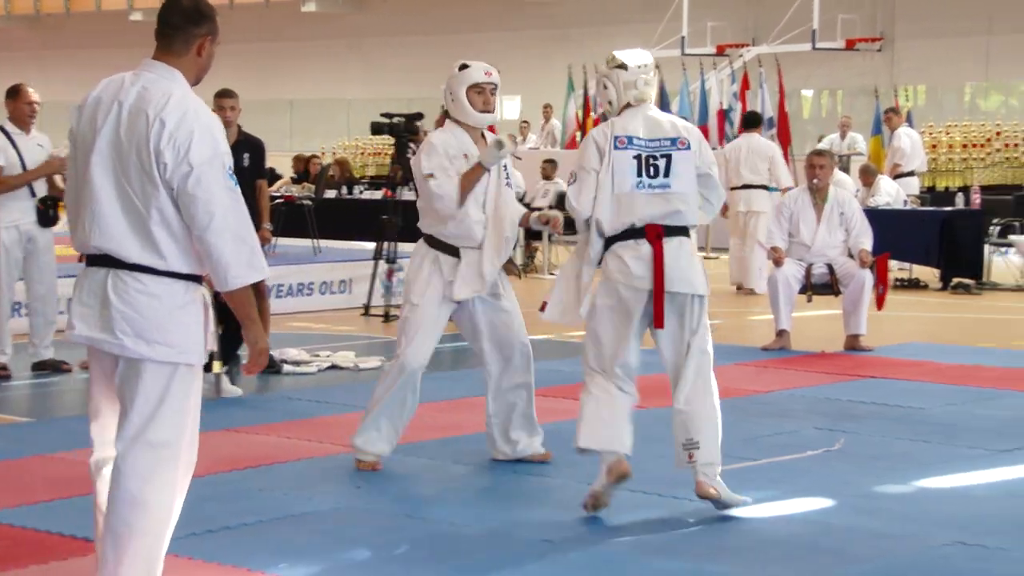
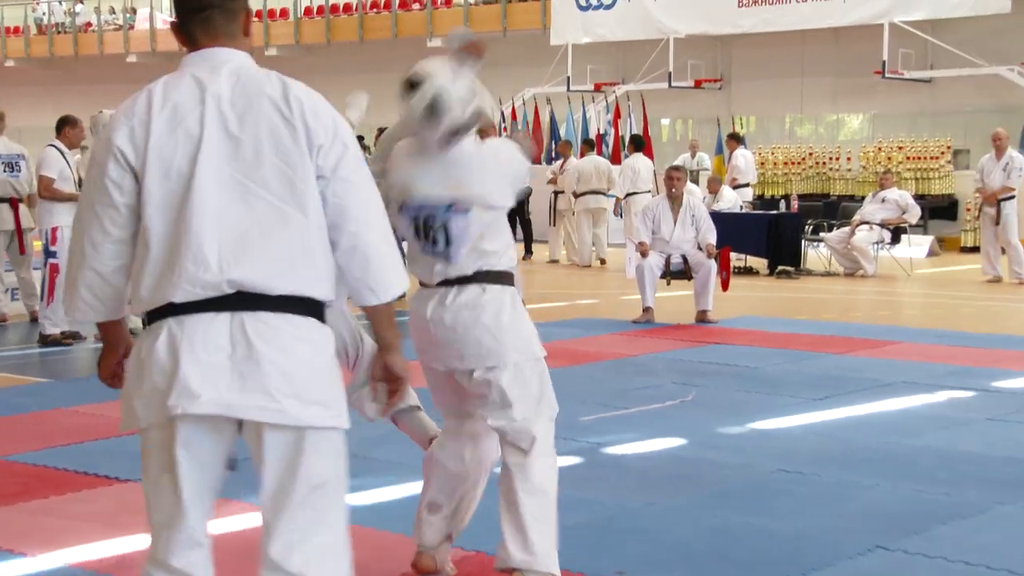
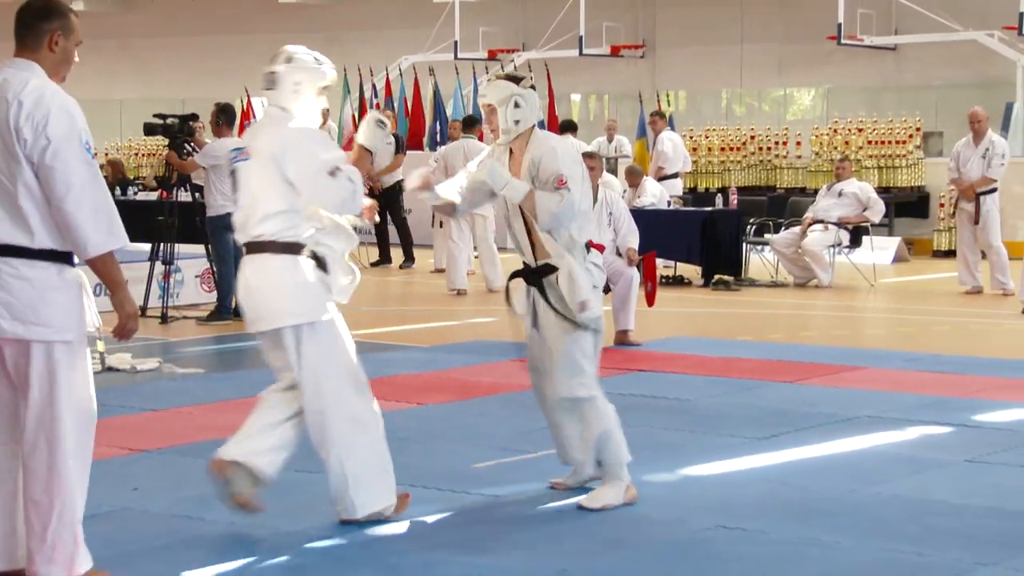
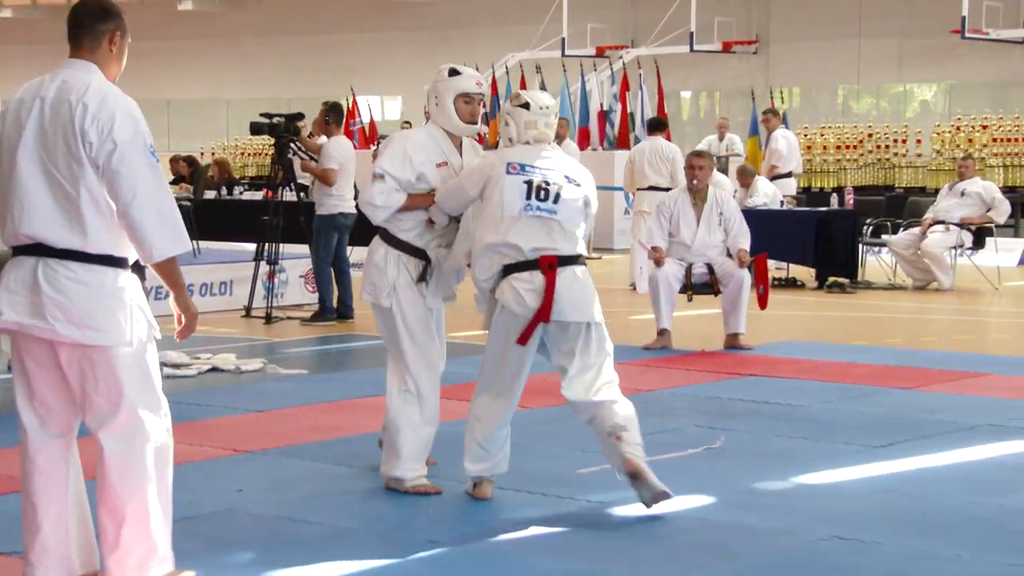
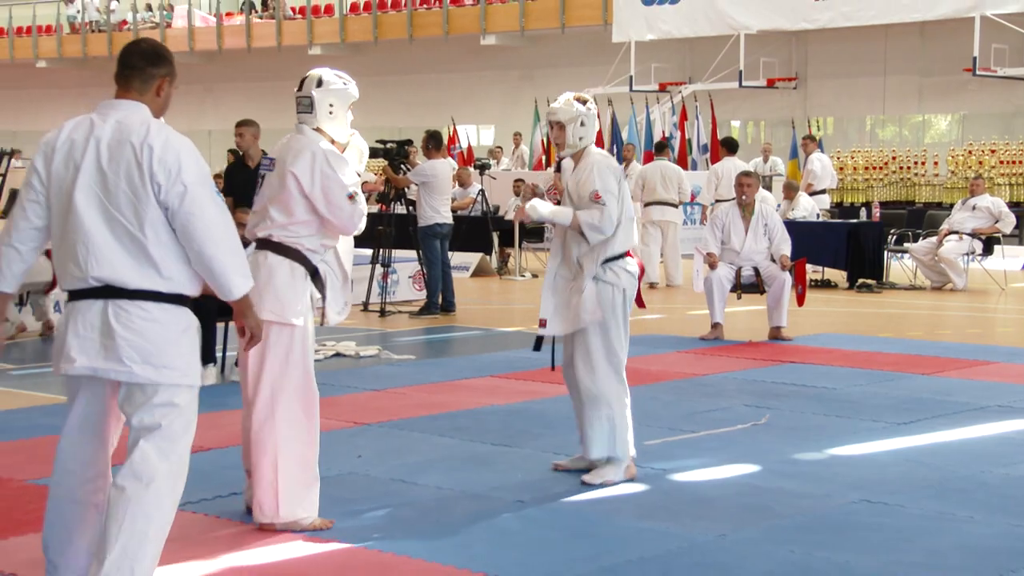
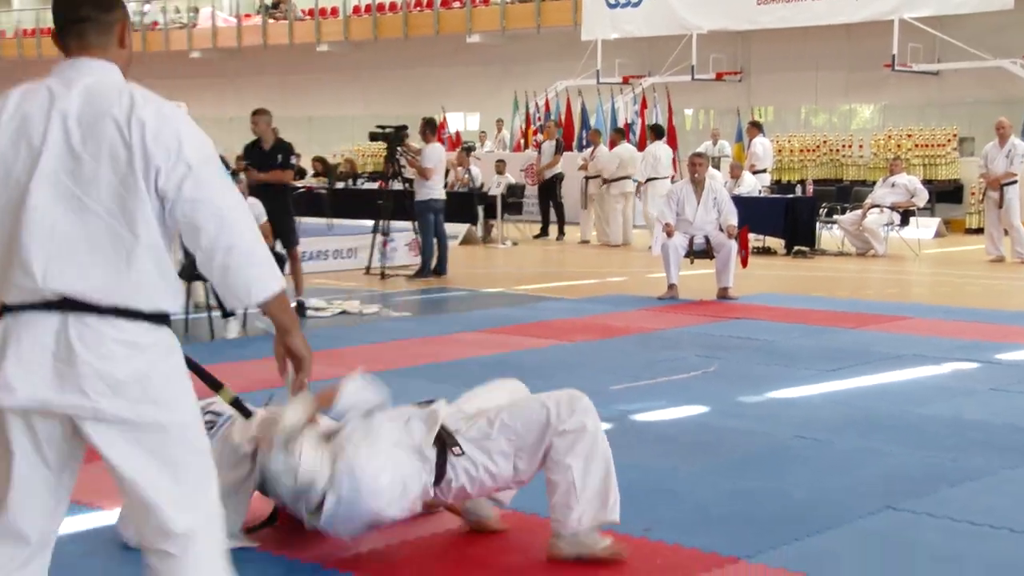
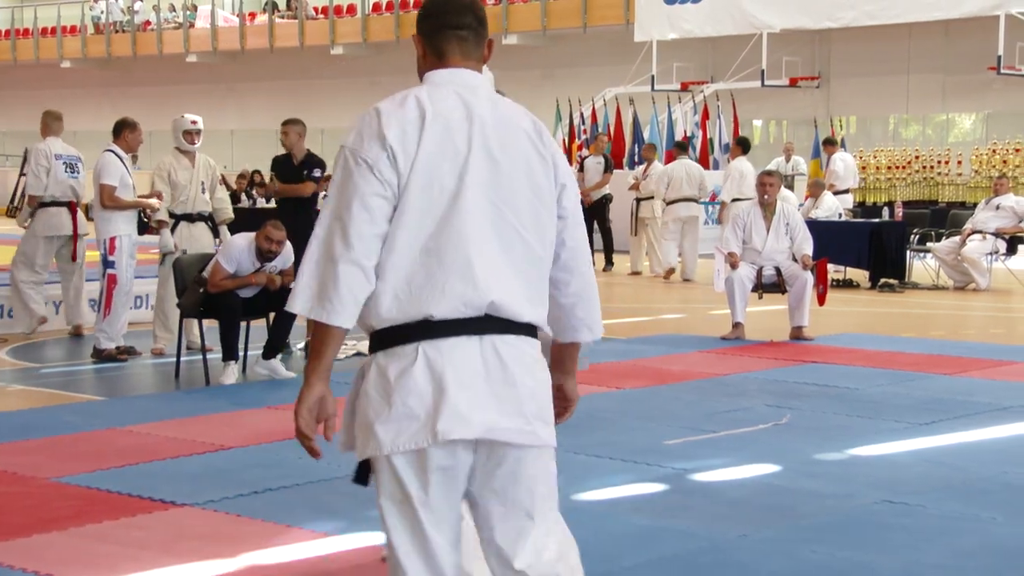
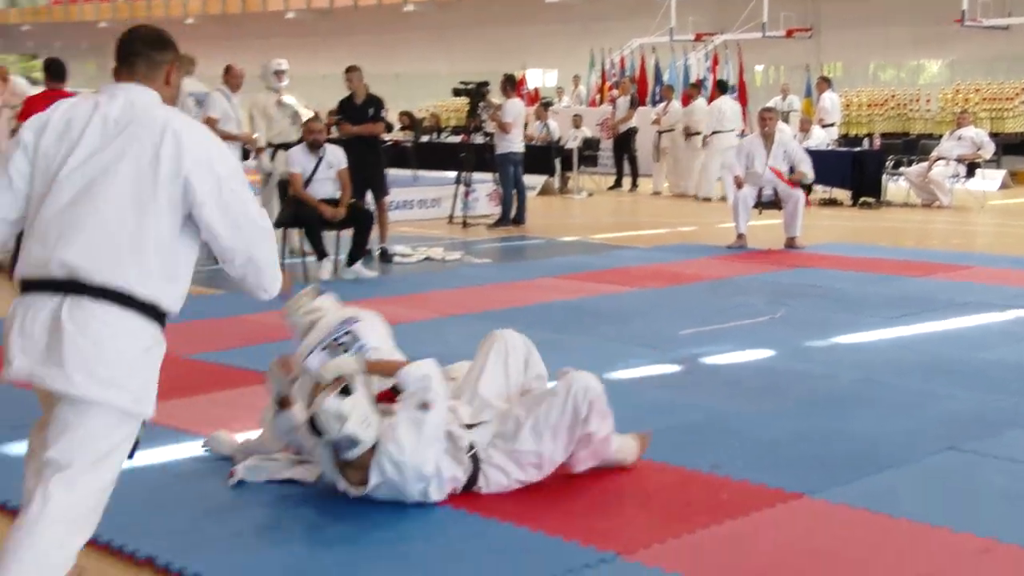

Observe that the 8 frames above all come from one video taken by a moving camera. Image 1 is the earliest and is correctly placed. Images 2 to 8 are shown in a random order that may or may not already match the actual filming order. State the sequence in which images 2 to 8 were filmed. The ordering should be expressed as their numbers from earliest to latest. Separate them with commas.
4, 3, 5, 7, 2, 6, 8
